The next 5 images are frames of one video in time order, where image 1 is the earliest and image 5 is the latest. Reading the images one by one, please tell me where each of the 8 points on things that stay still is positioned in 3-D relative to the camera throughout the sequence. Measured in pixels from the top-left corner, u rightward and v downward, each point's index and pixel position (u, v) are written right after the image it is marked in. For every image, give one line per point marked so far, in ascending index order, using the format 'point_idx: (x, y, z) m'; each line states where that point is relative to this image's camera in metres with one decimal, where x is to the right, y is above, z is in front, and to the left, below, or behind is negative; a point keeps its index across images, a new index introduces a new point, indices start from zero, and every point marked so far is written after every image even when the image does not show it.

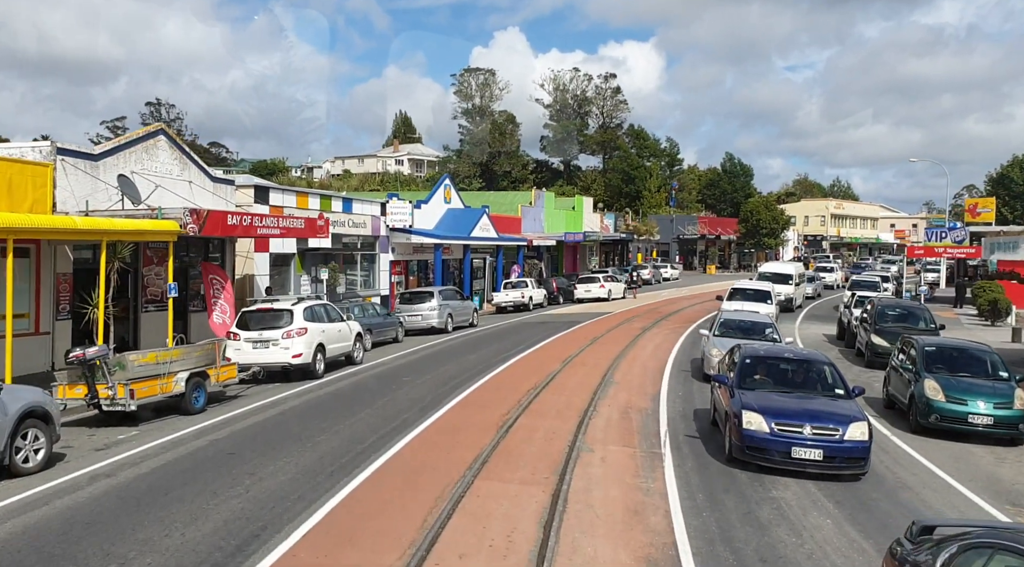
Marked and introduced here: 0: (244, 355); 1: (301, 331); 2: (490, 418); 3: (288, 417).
0: (-5.8, -1.6, +16.9) m
1: (-4.7, -1.1, +17.2) m
2: (-0.4, -2.2, +12.7) m
3: (-3.9, -2.3, +13.4) m
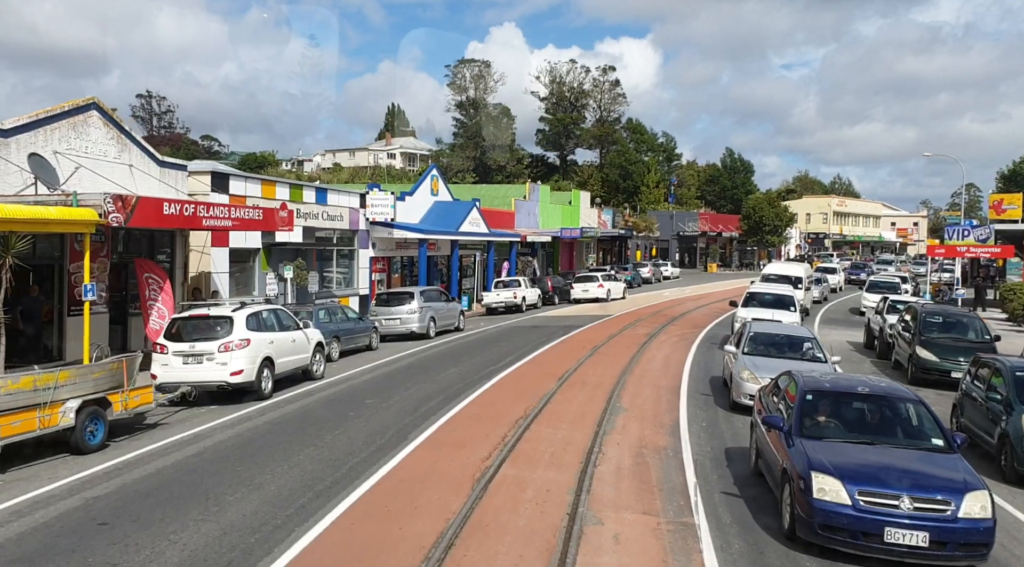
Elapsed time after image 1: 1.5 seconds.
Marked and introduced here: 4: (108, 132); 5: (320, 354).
0: (-6.1, -1.6, +13.9) m
1: (-4.9, -1.1, +14.2) m
2: (-0.6, -2.3, +9.8) m
3: (-4.1, -2.3, +10.4) m
4: (-9.9, +3.7, +19.1) m
5: (-4.2, -1.5, +17.0) m
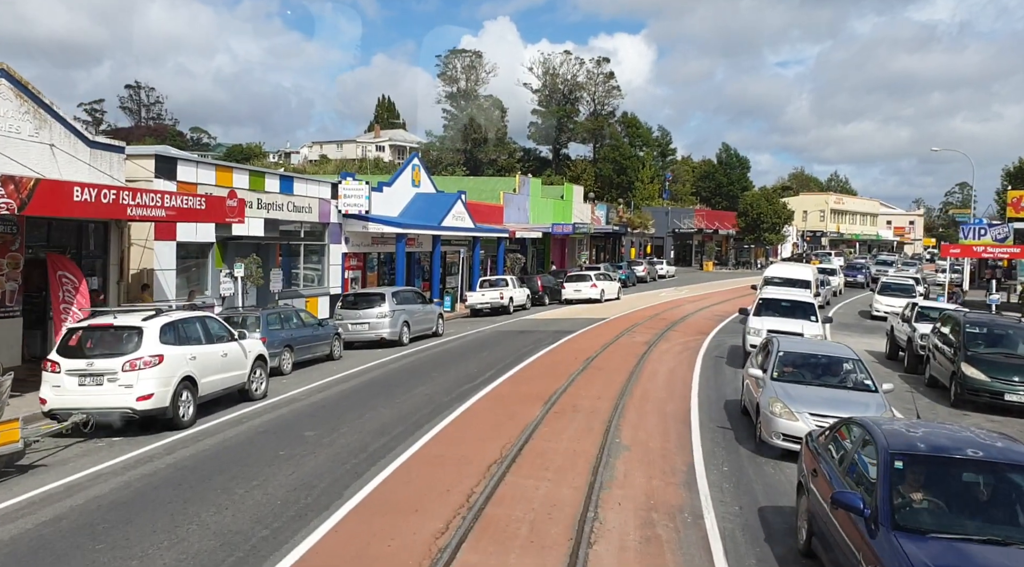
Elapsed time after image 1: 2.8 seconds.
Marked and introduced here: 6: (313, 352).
0: (-6.5, -1.6, +11.2) m
1: (-5.3, -1.1, +11.5) m
2: (-0.9, -2.4, +7.1) m
3: (-4.4, -2.4, +7.7) m
4: (-10.3, +3.7, +16.3) m
5: (-4.6, -1.6, +14.3) m
6: (-4.7, -1.6, +18.4) m
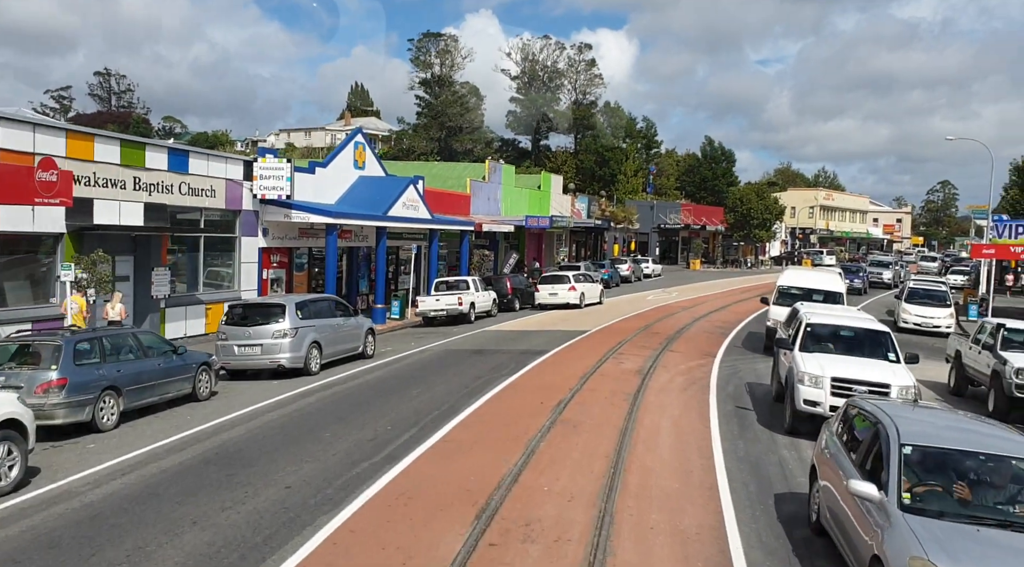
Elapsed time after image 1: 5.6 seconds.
0: (-7.3, -1.8, +5.5) m
1: (-6.1, -1.3, +5.8) m
2: (-1.7, -2.6, +1.6) m
3: (-5.2, -2.7, +2.1) m
4: (-11.2, +3.6, +10.5) m
5: (-5.5, -1.8, +8.6) m
6: (-5.7, -1.8, +12.7) m
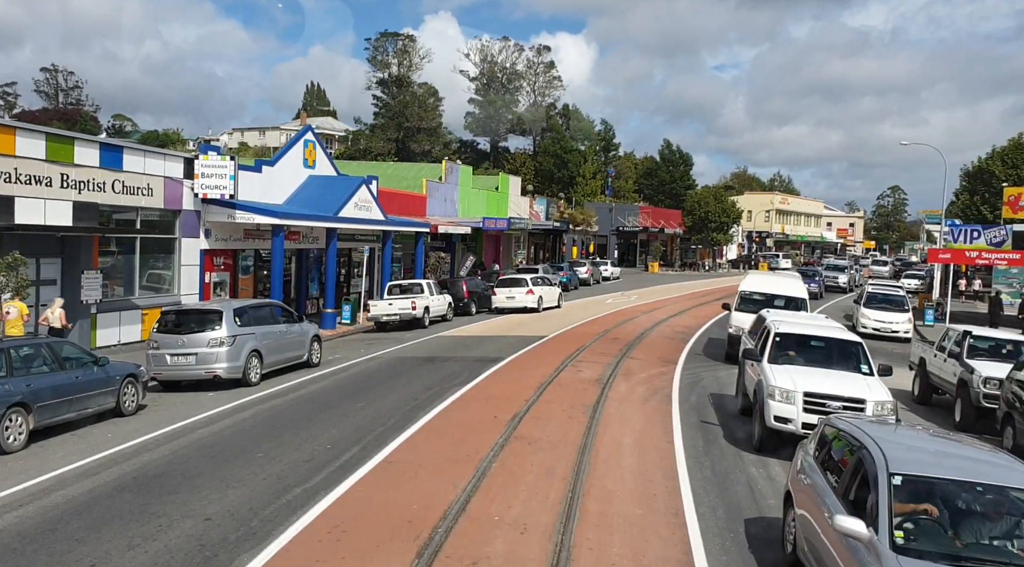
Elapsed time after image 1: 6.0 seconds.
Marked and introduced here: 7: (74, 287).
0: (-7.6, -1.9, +4.3) m
1: (-6.5, -1.4, +4.7) m
2: (-1.8, -2.7, +0.7) m
3: (-5.4, -2.7, +1.0) m
4: (-11.8, +3.5, +9.1) m
5: (-6.0, -1.8, +7.5) m
6: (-6.4, -1.9, +11.6) m
7: (-10.4, -0.1, +18.4) m
